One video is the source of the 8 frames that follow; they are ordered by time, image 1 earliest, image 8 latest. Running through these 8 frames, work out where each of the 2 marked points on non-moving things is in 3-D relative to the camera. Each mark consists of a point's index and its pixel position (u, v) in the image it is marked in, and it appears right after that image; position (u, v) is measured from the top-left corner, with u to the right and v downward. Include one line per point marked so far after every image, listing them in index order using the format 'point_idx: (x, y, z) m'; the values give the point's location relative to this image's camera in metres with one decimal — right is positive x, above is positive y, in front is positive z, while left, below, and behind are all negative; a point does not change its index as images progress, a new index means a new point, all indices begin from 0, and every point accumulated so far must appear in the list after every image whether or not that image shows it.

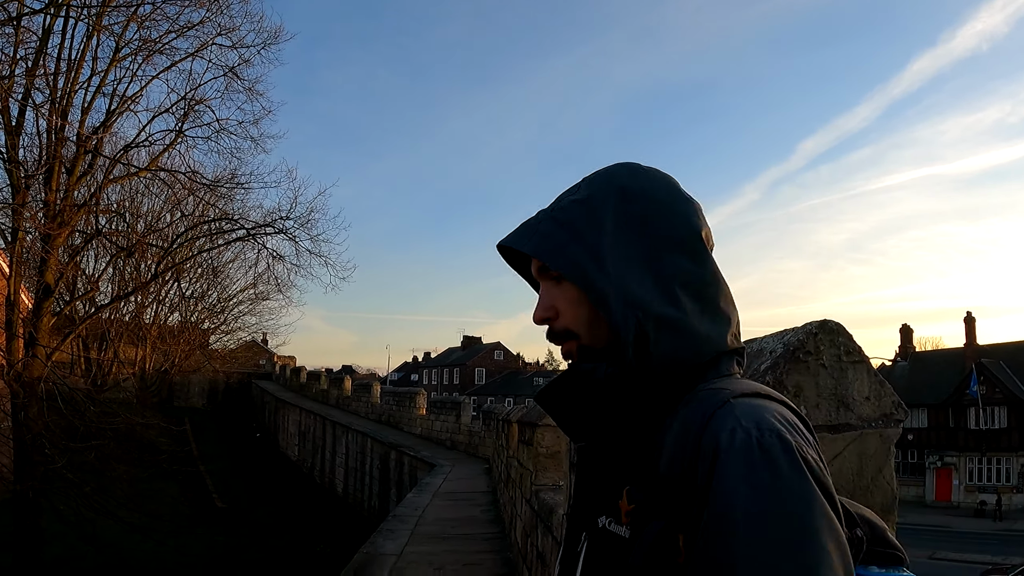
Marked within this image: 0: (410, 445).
0: (-1.6, -2.6, +11.7) m
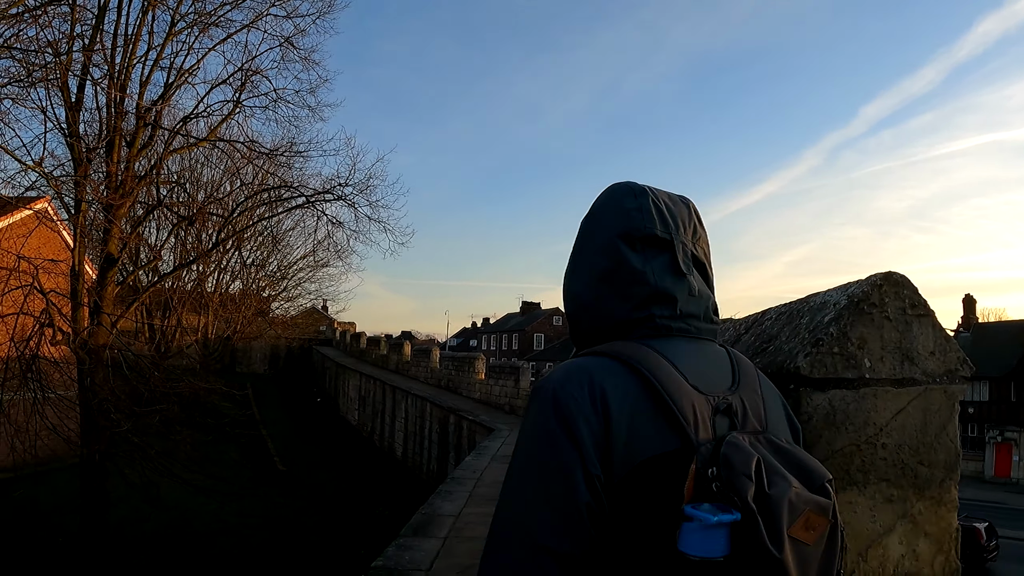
0: (-0.7, -2.0, +11.7) m
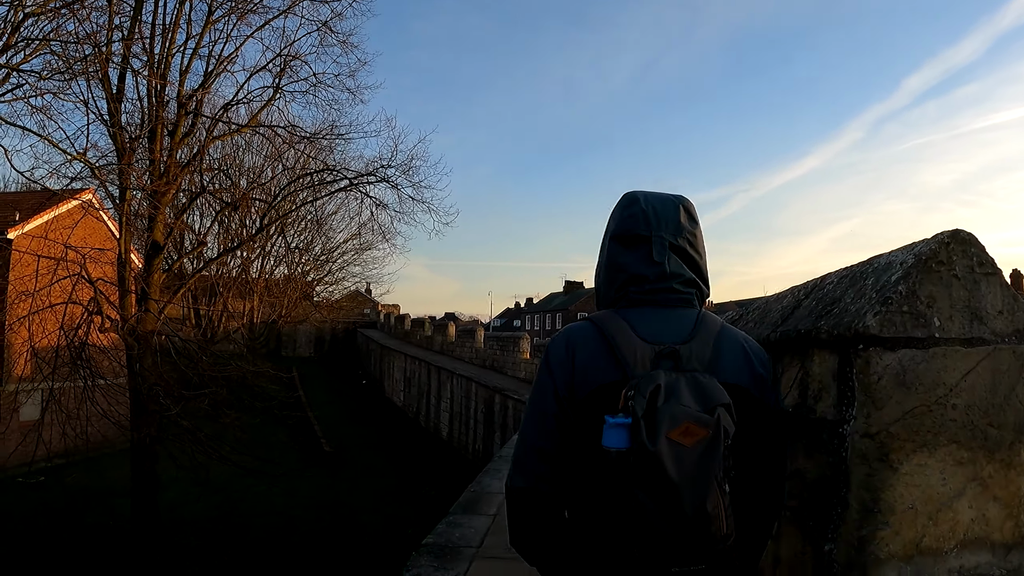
0: (0.0, -1.7, +11.6) m
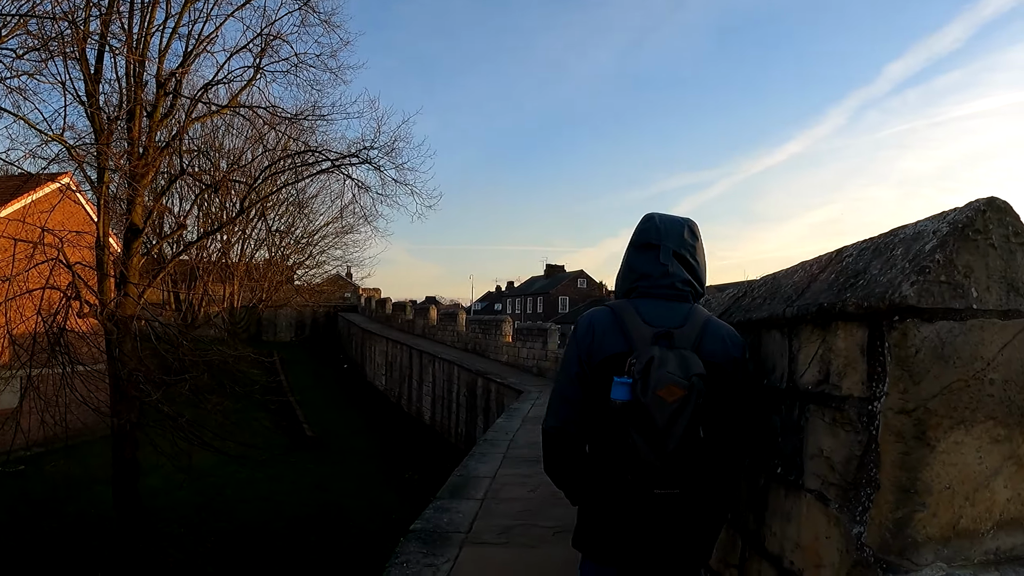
0: (-0.3, -1.4, +11.6) m
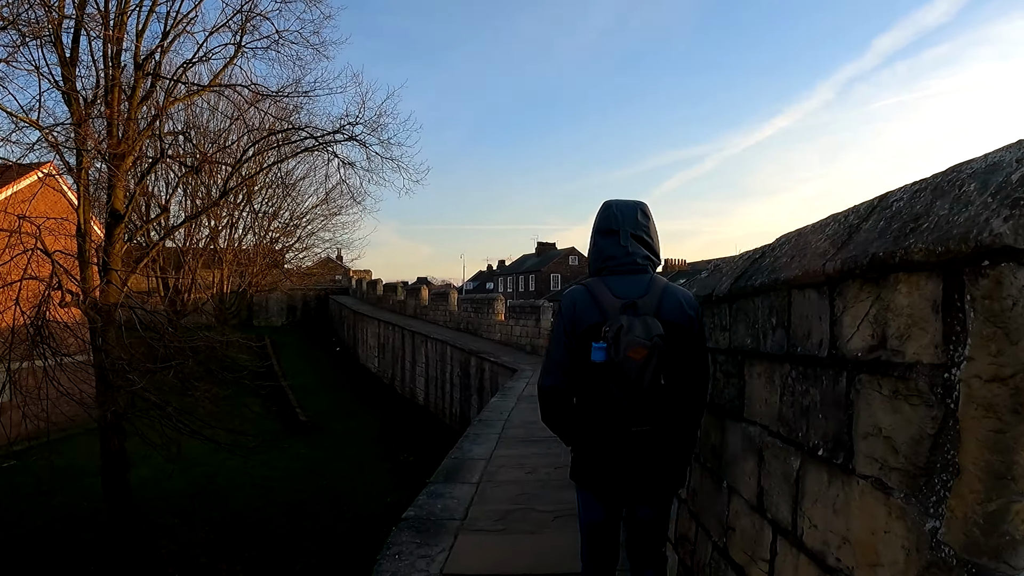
0: (-0.4, -1.1, +11.5) m
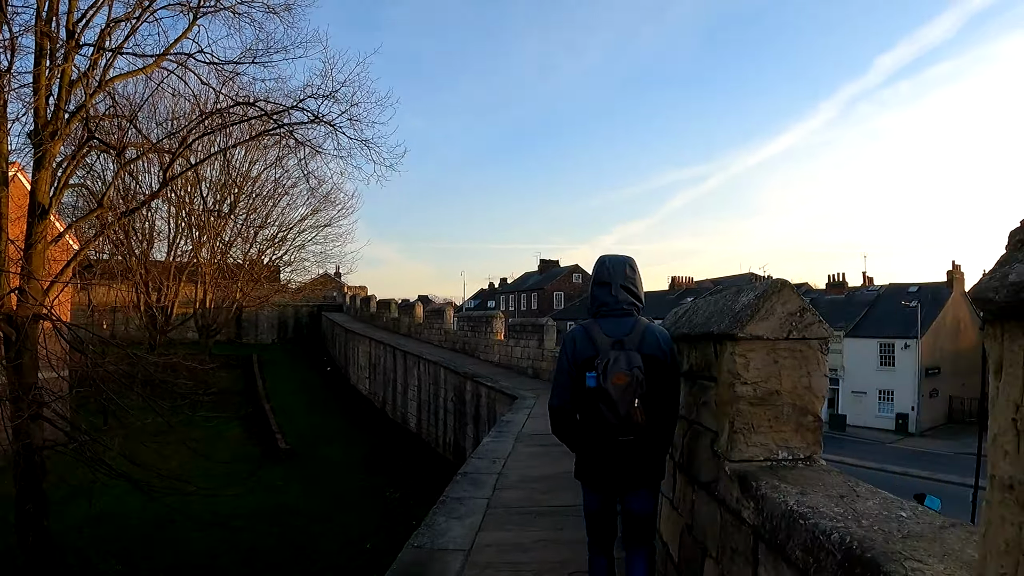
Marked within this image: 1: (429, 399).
0: (-0.4, -1.3, +10.3) m
1: (-1.4, -1.9, +12.0) m
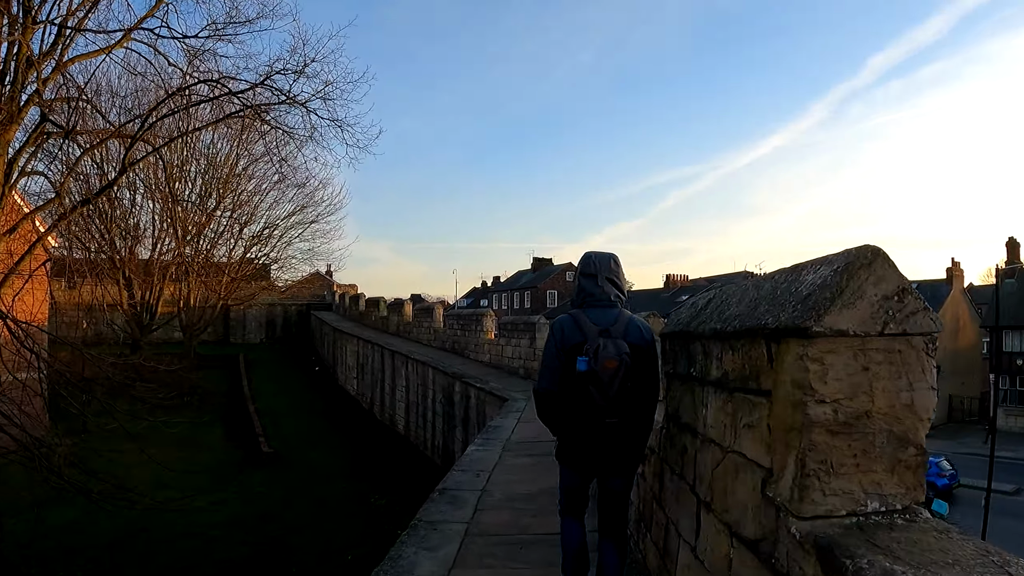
0: (-0.5, -1.2, +9.9) m
1: (-1.6, -1.9, +11.5) m
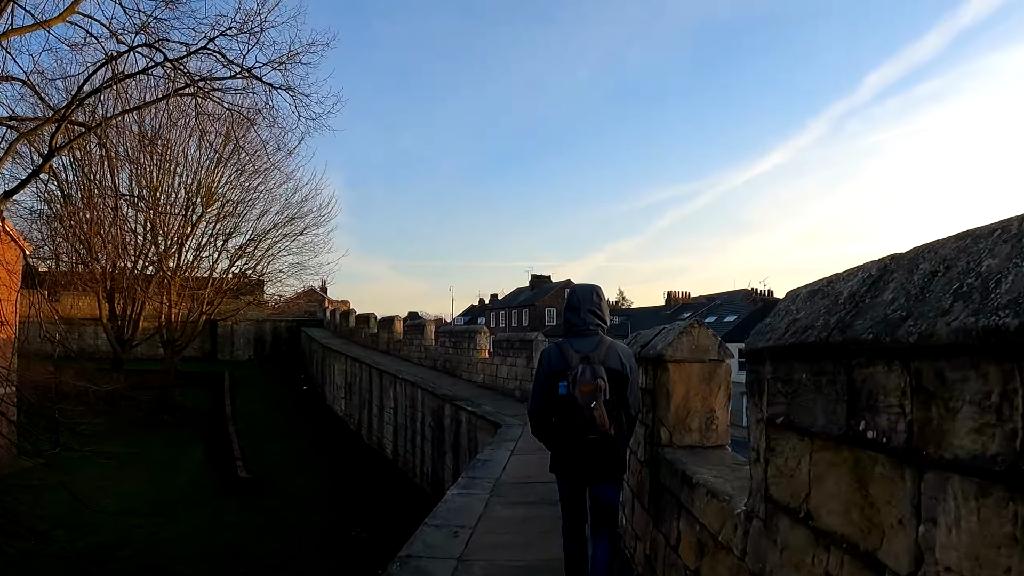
0: (-0.6, -1.4, +9.2) m
1: (-1.6, -2.1, +10.8) m
